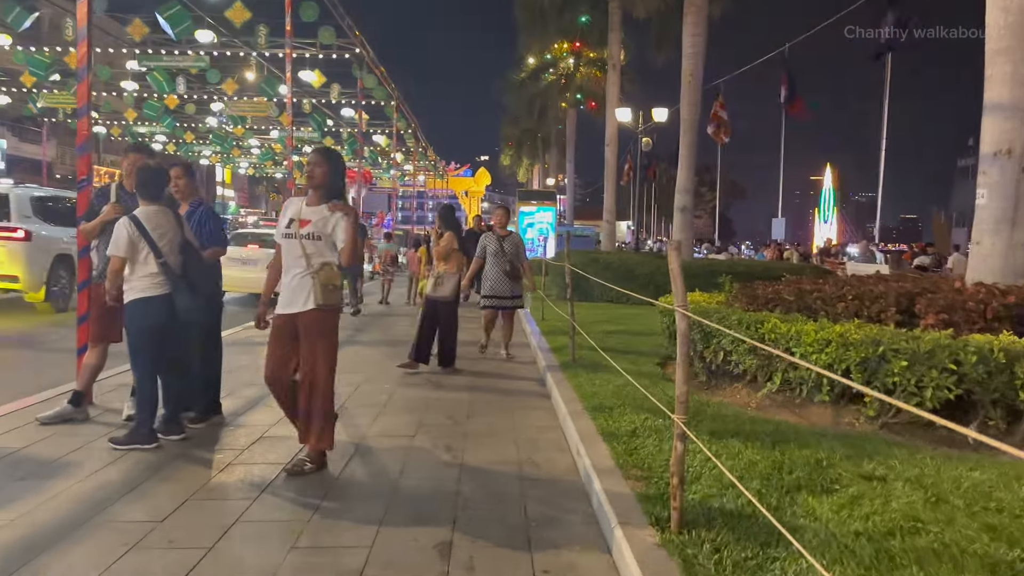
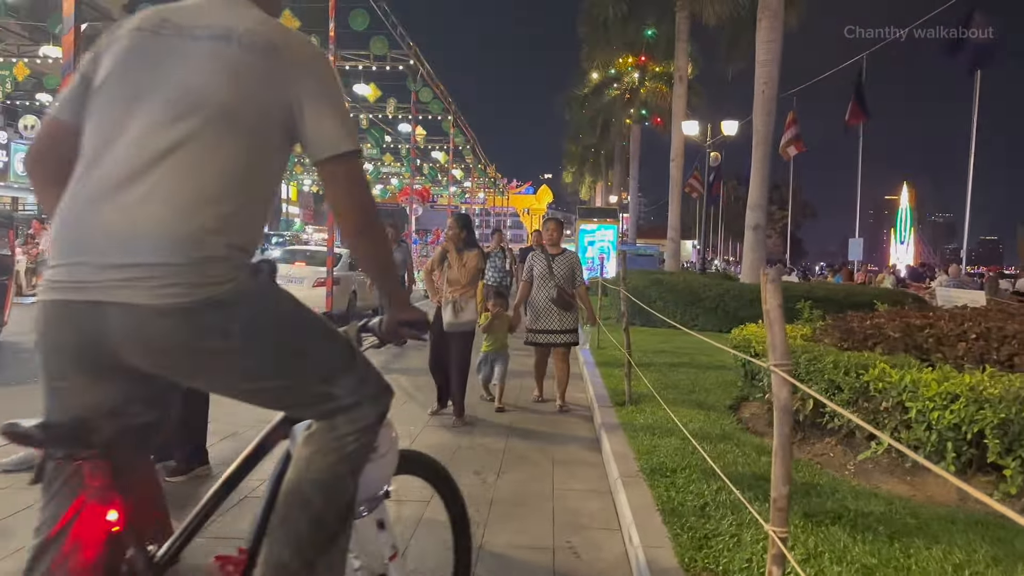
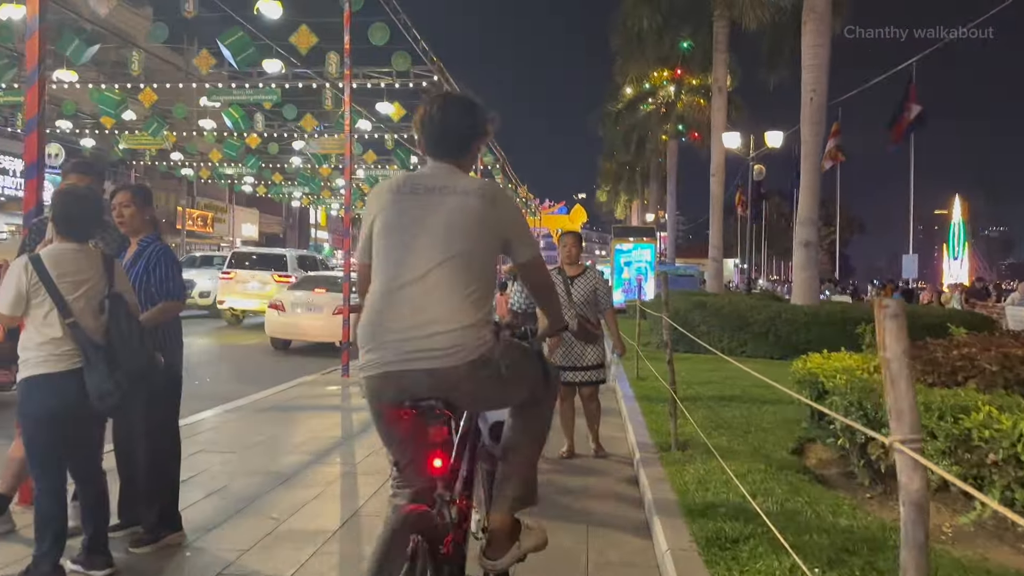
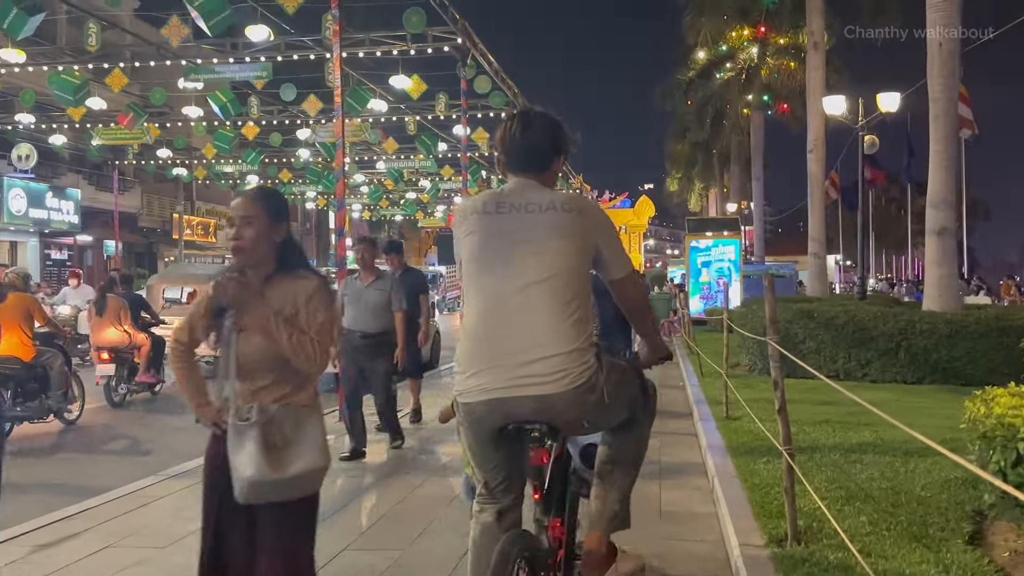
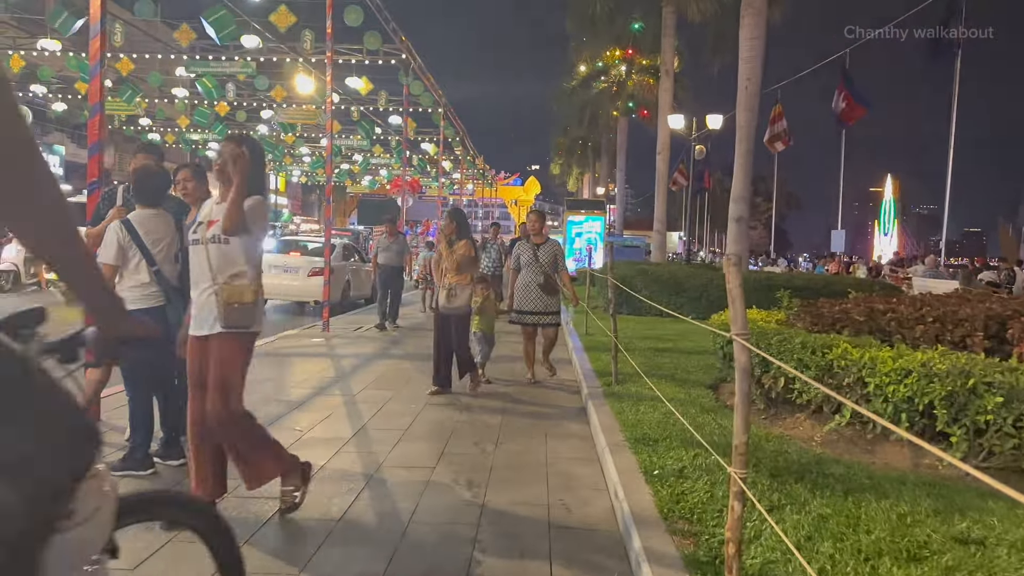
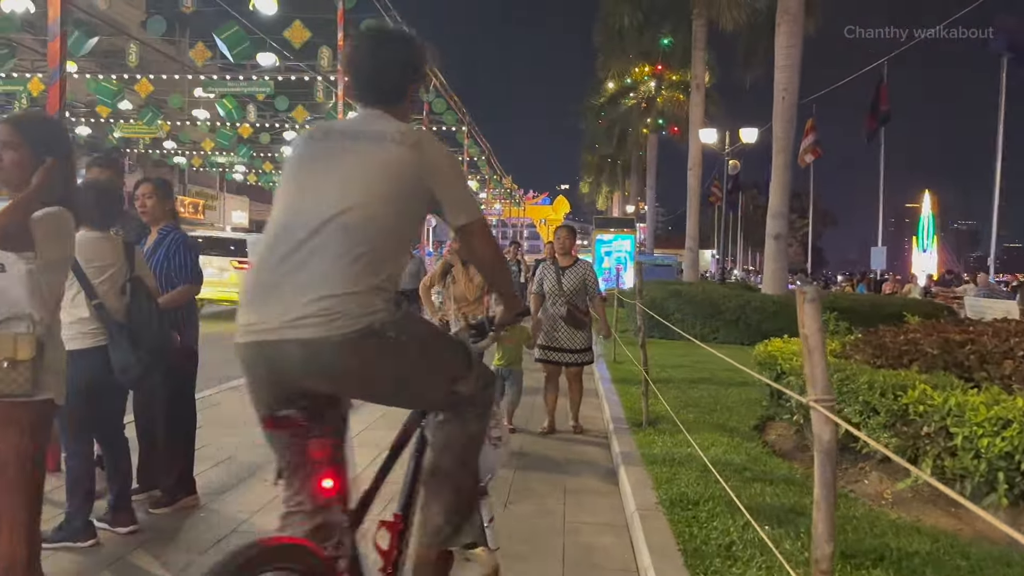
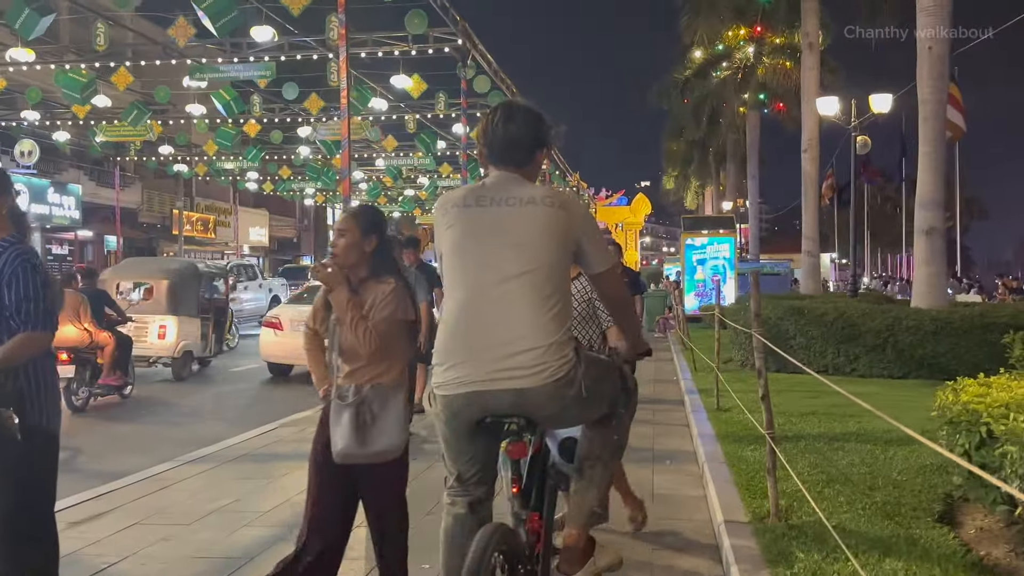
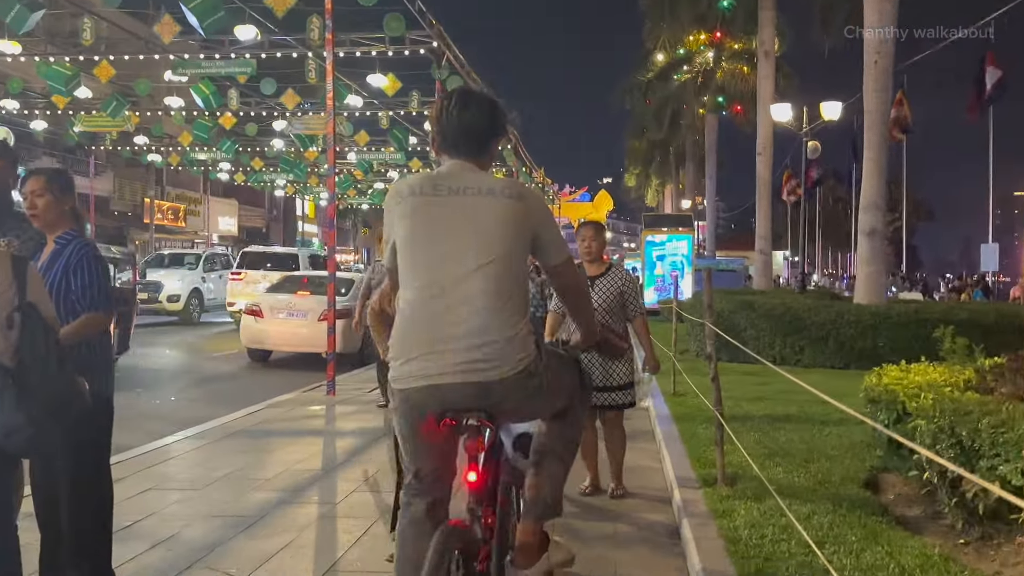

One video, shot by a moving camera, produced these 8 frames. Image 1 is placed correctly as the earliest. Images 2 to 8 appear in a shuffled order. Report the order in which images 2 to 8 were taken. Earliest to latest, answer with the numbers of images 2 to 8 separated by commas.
5, 2, 6, 3, 8, 7, 4
